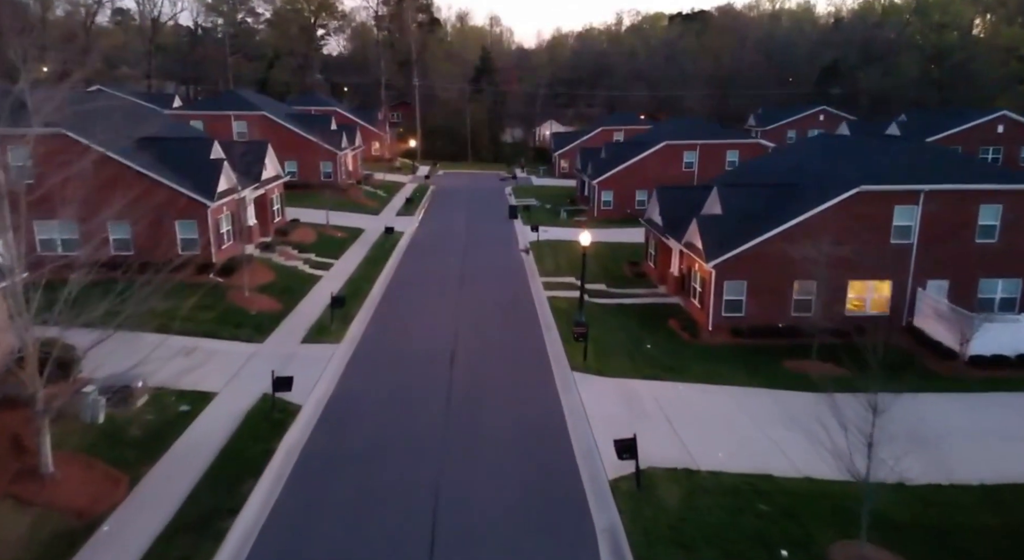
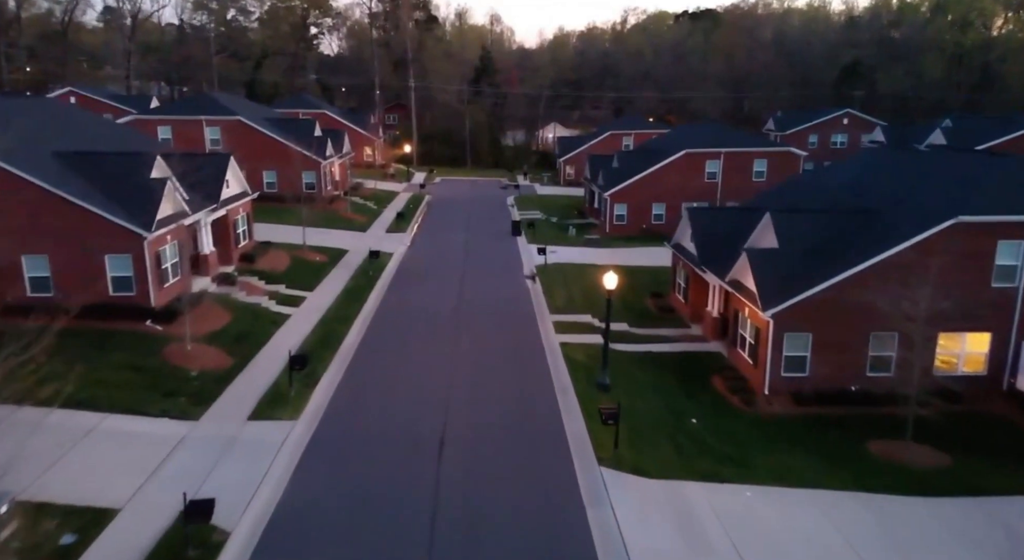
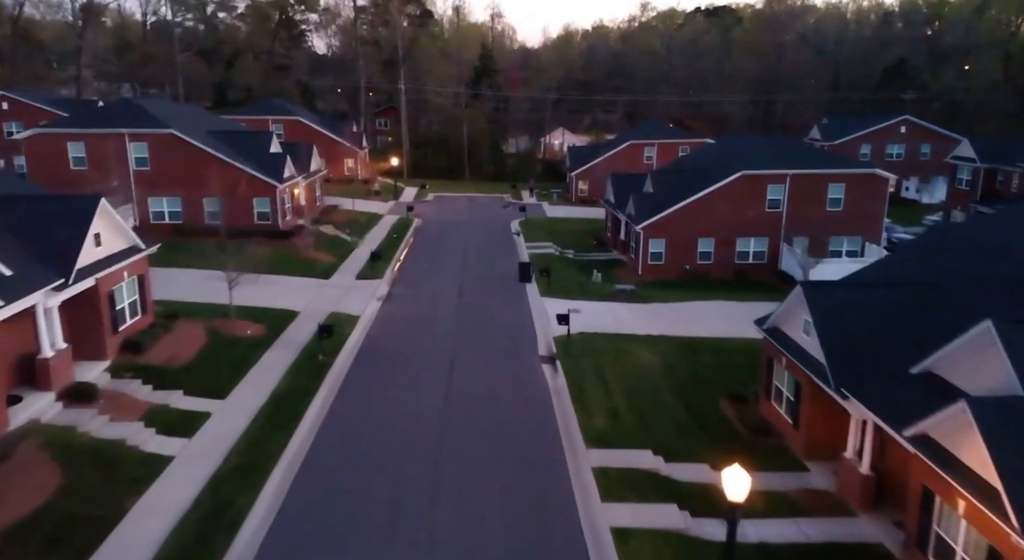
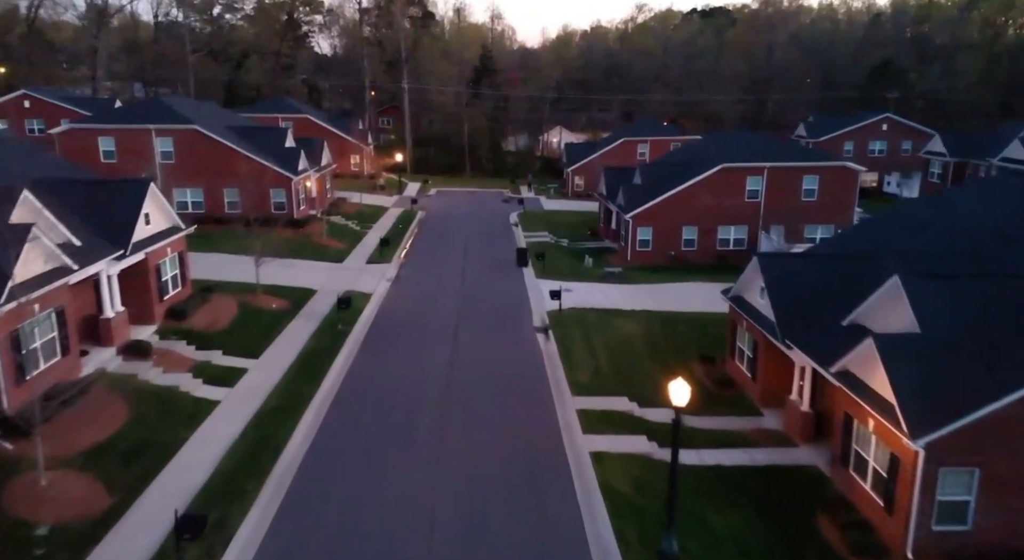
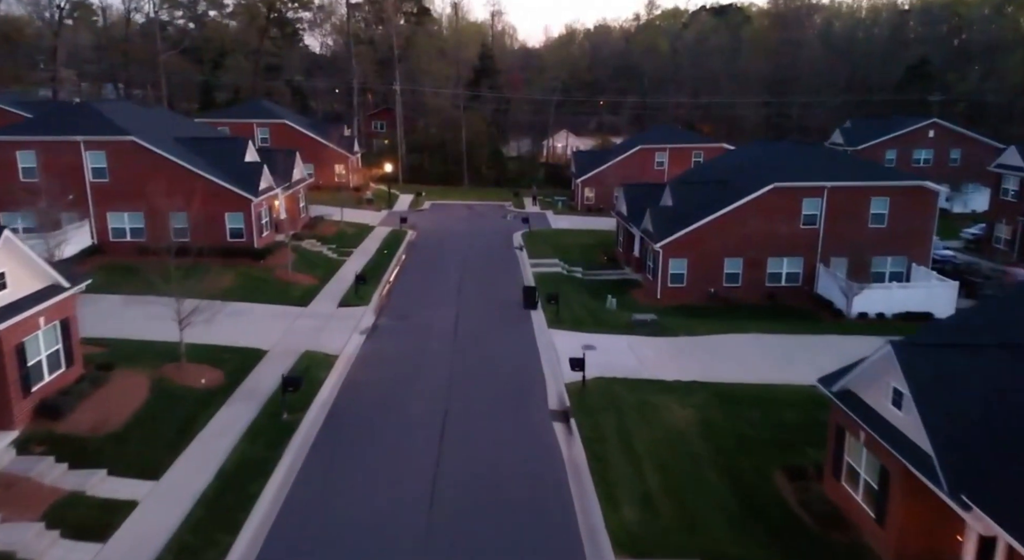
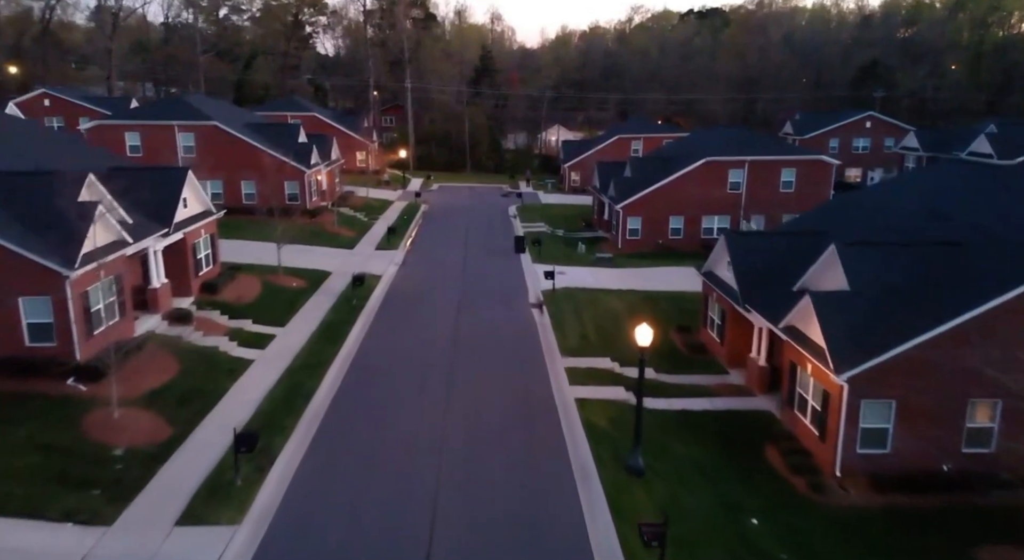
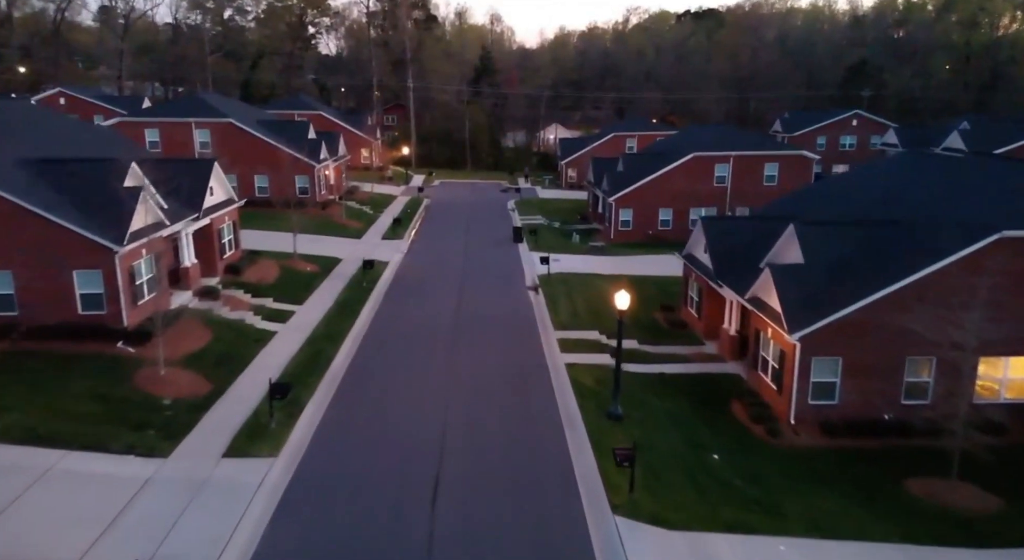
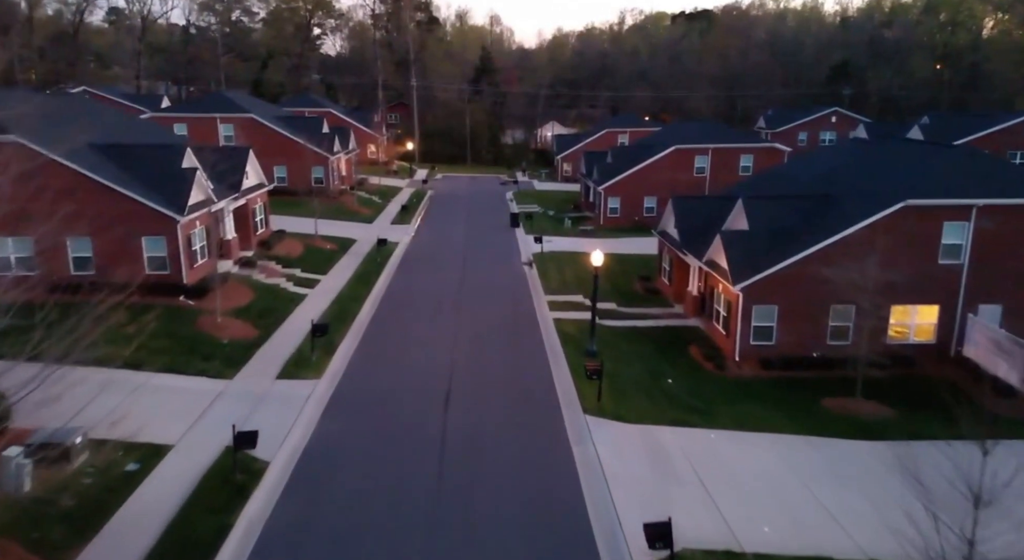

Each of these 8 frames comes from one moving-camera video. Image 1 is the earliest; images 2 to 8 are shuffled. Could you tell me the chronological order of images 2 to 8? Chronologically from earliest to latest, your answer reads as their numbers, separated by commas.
8, 2, 7, 6, 4, 3, 5
